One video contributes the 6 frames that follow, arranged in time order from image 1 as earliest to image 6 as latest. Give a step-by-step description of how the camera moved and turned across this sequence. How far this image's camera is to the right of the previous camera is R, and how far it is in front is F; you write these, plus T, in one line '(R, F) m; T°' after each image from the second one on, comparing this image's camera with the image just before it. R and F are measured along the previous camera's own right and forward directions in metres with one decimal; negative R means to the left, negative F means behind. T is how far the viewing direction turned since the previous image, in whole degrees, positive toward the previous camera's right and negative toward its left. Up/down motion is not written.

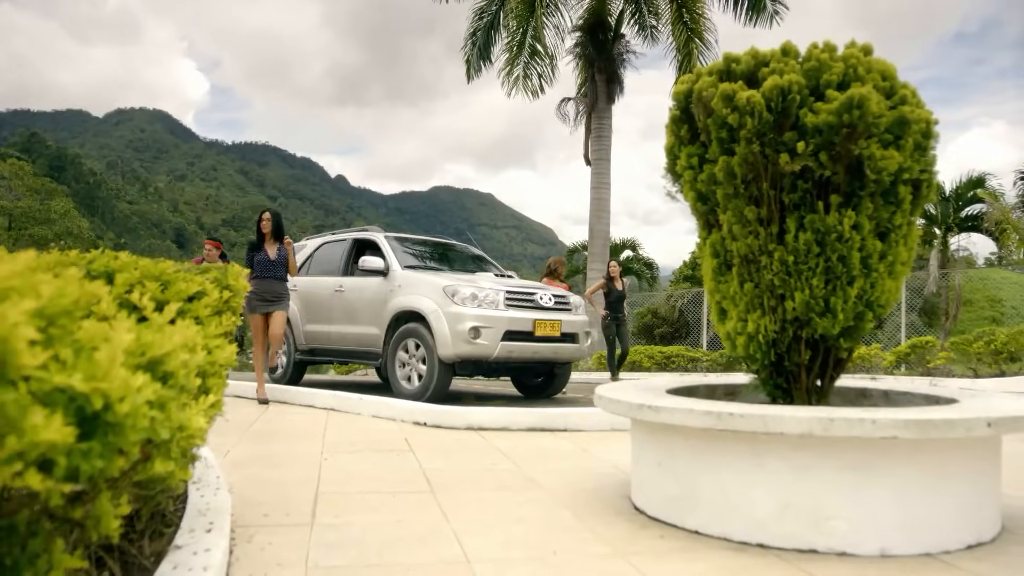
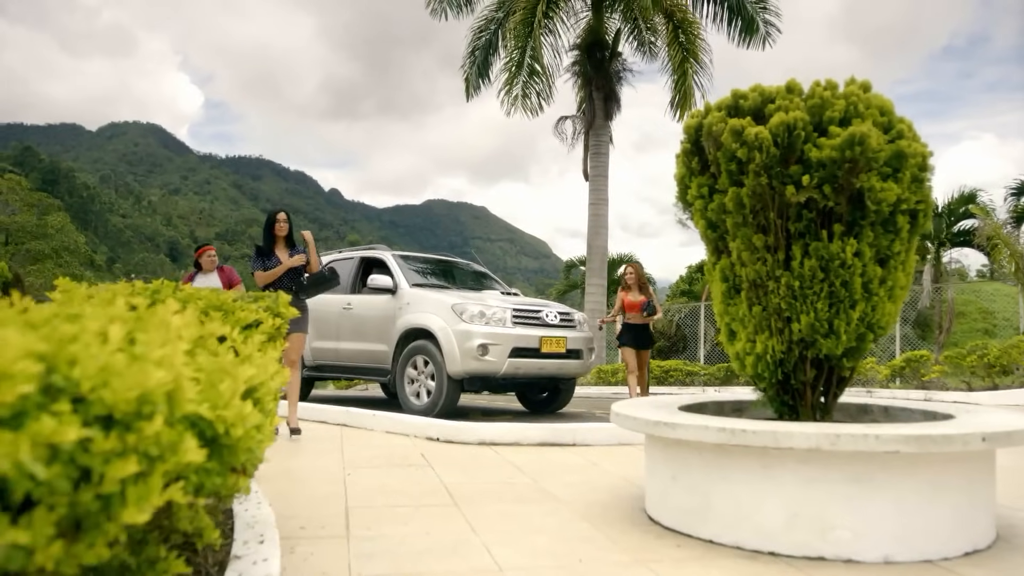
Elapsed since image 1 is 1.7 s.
(-0.1, -0.2) m; 0°
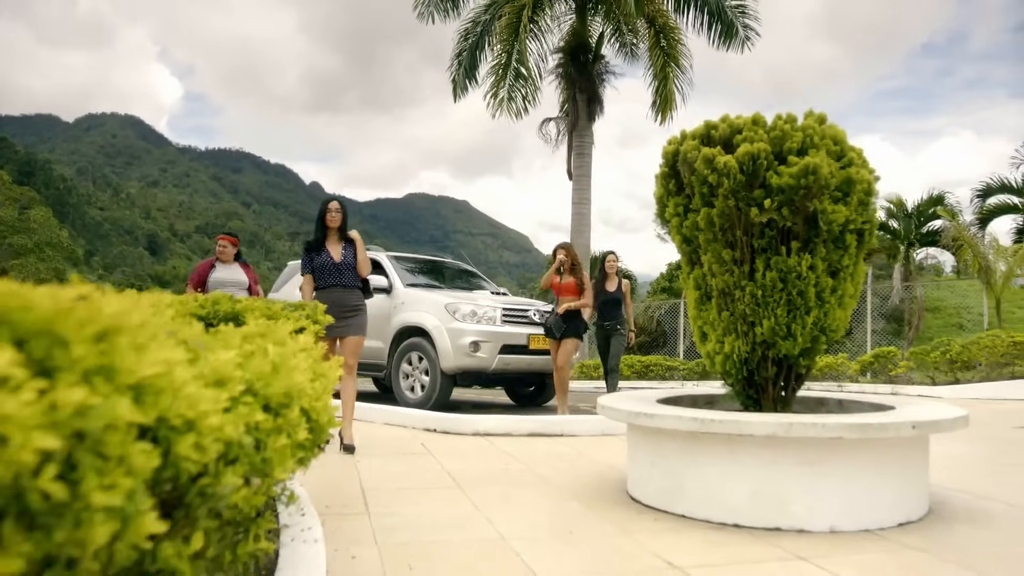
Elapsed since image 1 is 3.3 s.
(-0.1, -0.5) m; +1°
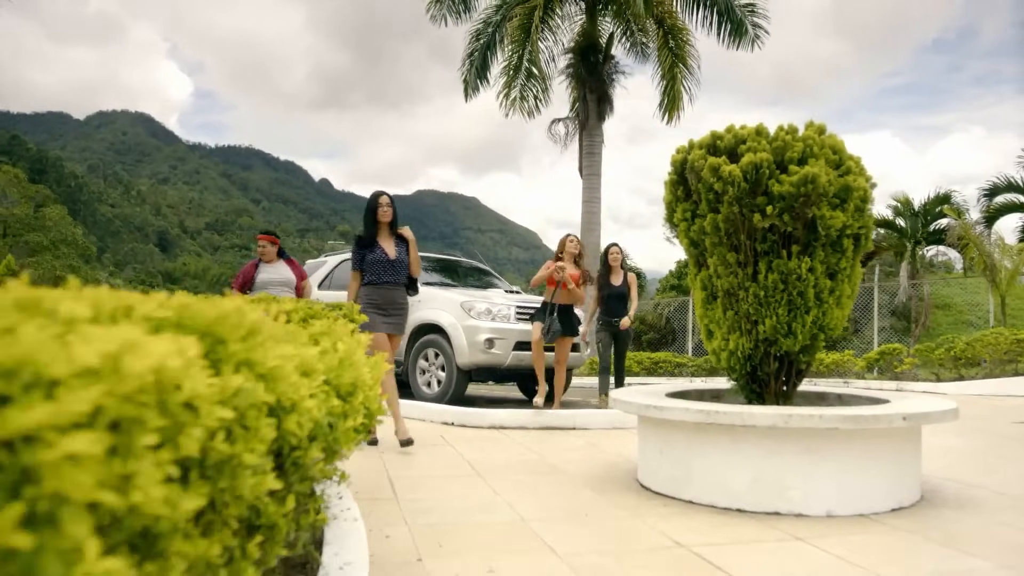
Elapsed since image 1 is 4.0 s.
(-0.1, -0.3) m; -1°
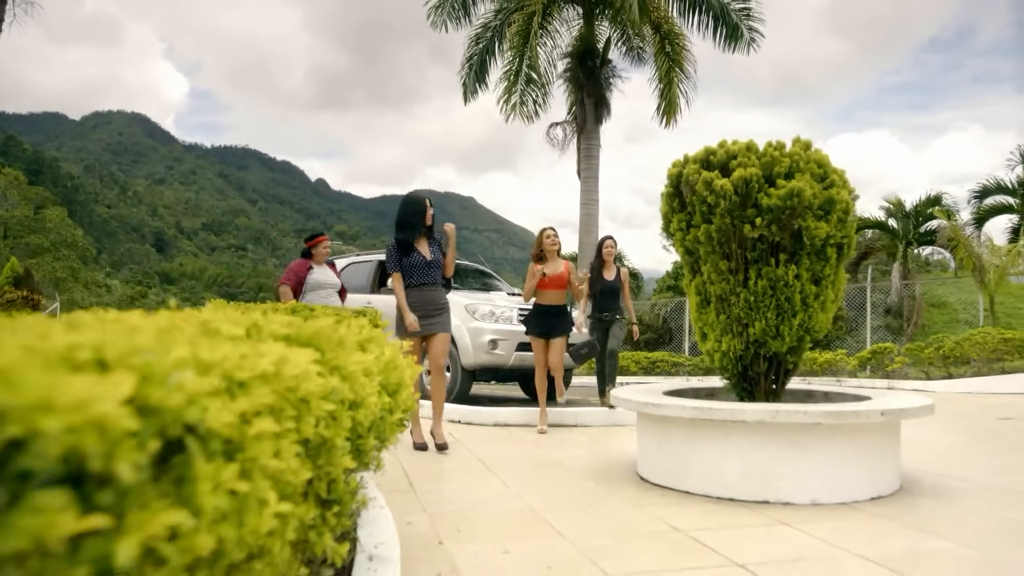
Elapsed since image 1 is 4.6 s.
(-0.1, -0.3) m; 0°
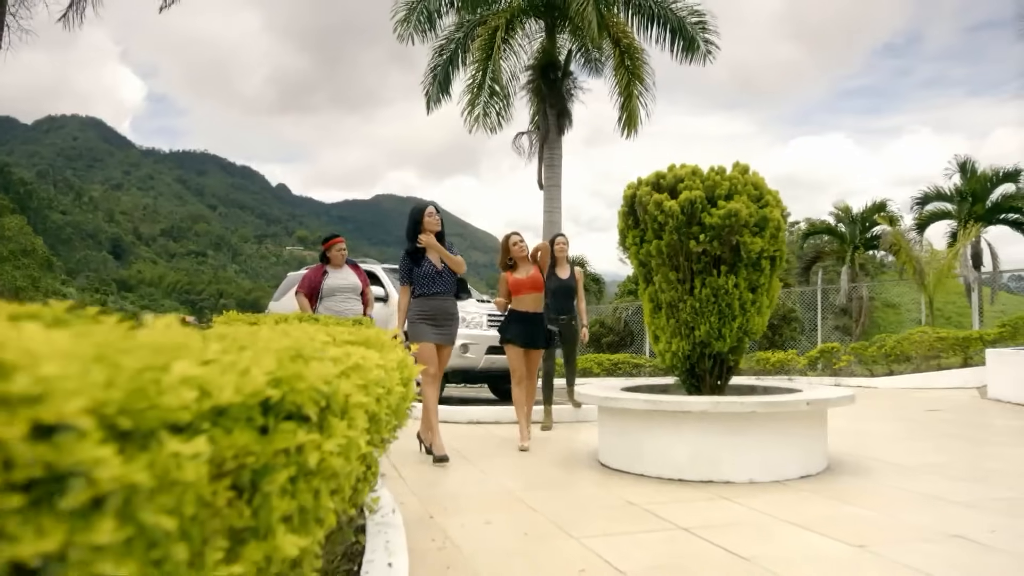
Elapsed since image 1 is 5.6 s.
(-0.1, -0.6) m; +3°
